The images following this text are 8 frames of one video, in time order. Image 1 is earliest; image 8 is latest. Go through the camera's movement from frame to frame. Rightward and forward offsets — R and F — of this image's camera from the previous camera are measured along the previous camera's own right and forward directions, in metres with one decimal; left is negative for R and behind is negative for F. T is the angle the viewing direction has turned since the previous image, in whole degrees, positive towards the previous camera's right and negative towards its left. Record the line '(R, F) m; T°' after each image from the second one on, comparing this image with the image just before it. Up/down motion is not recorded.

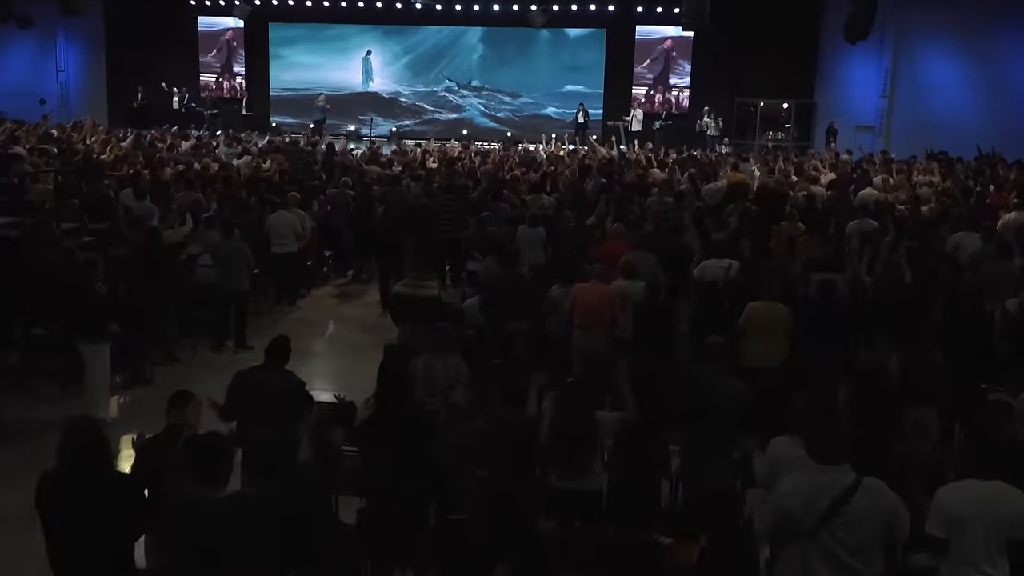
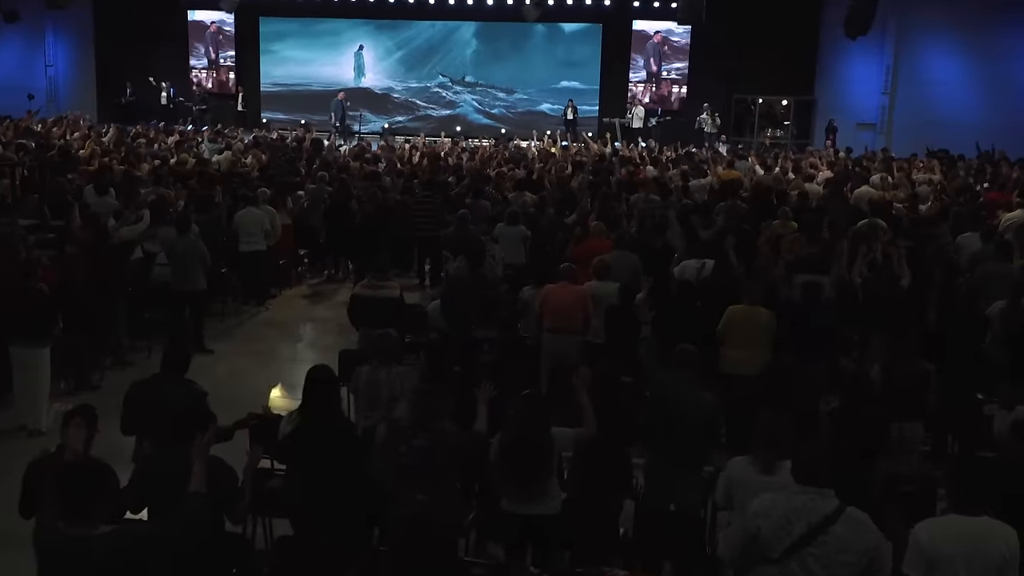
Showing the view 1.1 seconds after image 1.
(+0.2, +0.4) m; 0°
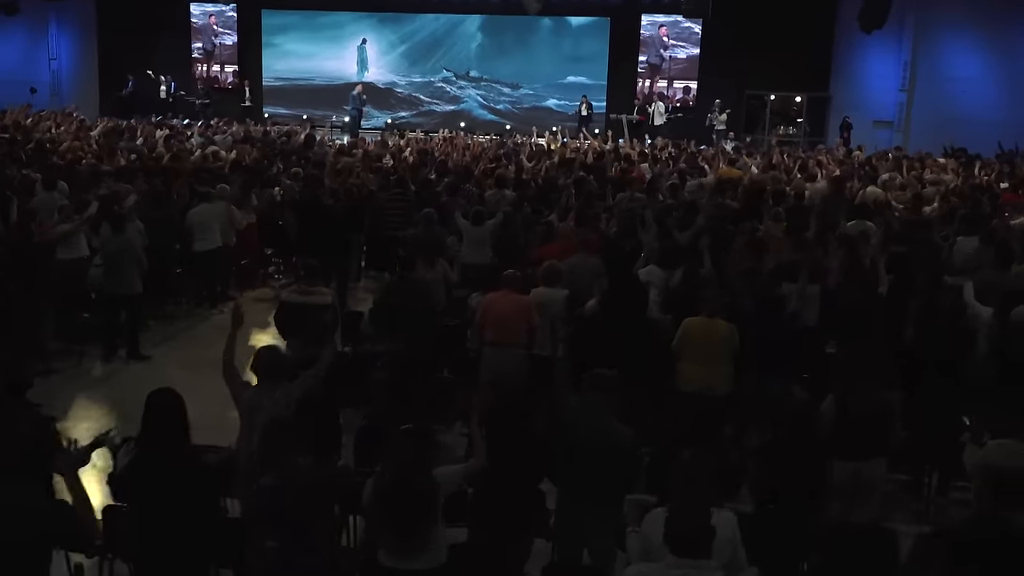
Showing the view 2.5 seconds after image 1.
(+0.4, +0.5) m; -1°
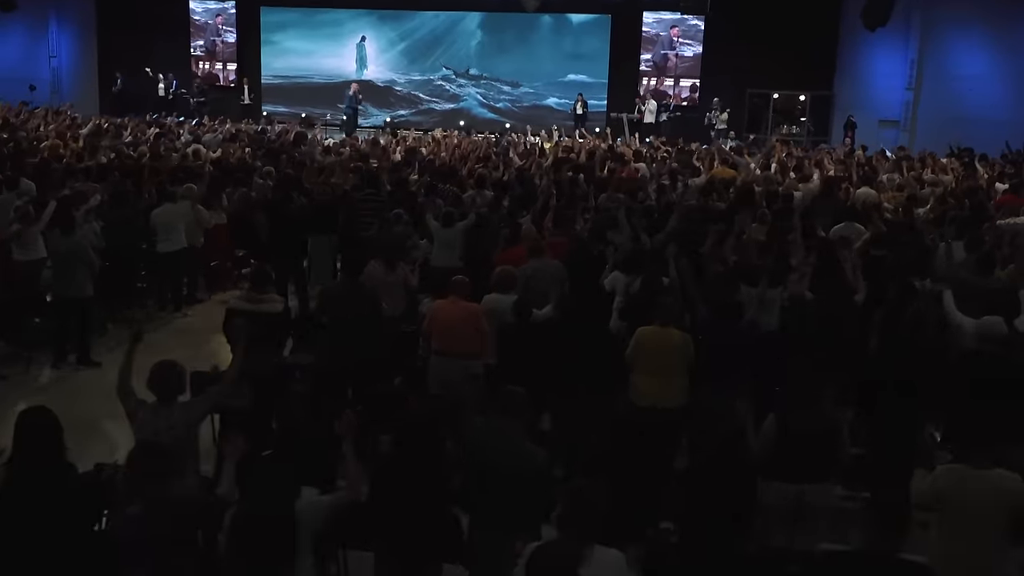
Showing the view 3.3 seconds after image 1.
(+0.3, +0.2) m; -1°
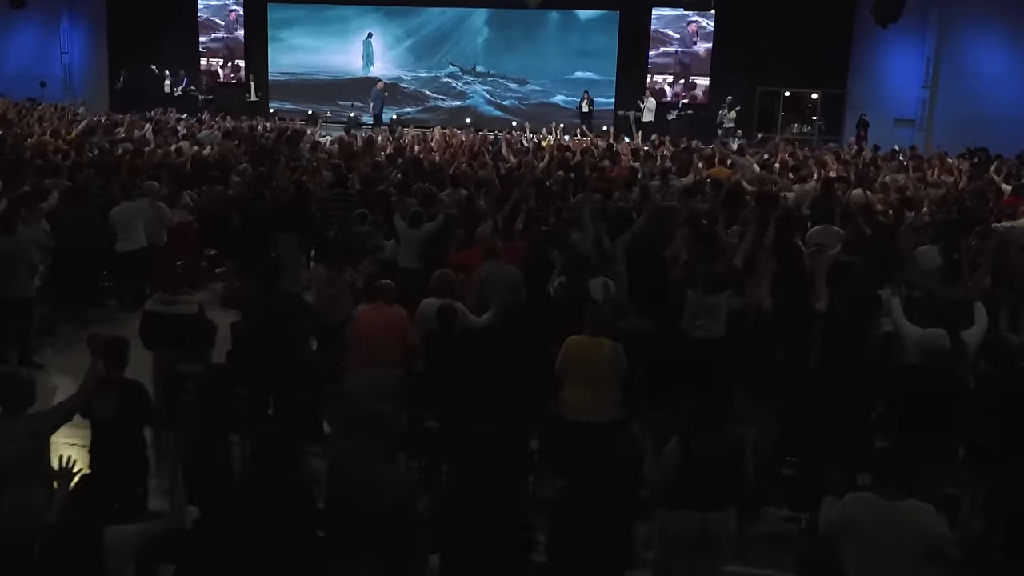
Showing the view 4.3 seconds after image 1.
(+0.5, +0.2) m; -2°
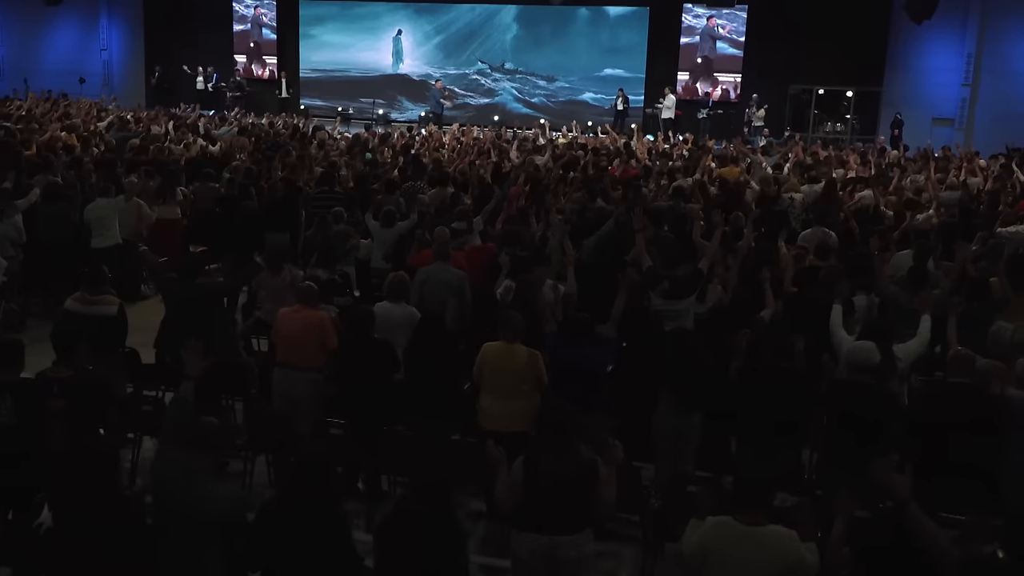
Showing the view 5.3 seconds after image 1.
(+0.6, +0.2) m; -3°
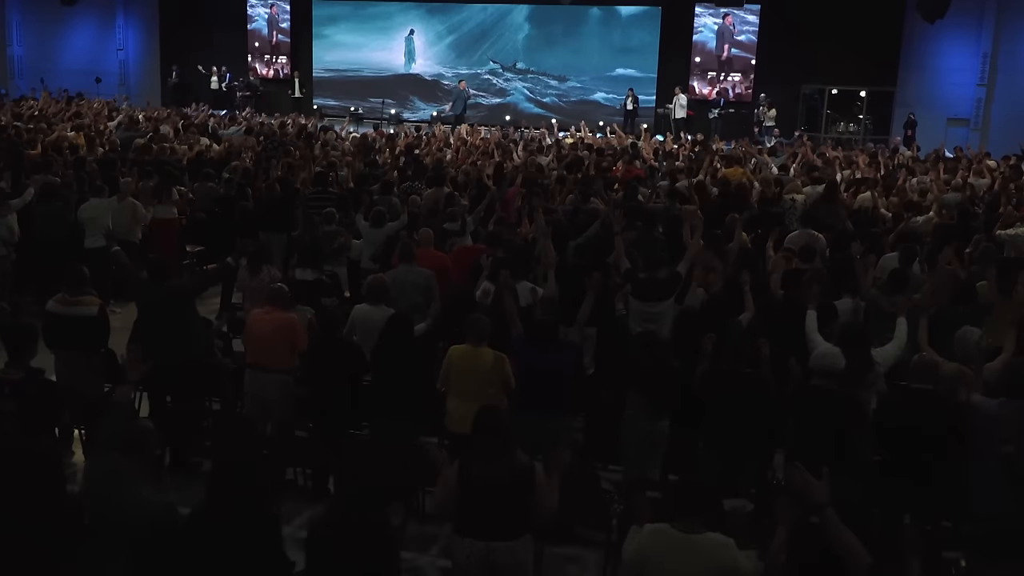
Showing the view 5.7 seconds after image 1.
(+0.2, 0.0) m; -1°
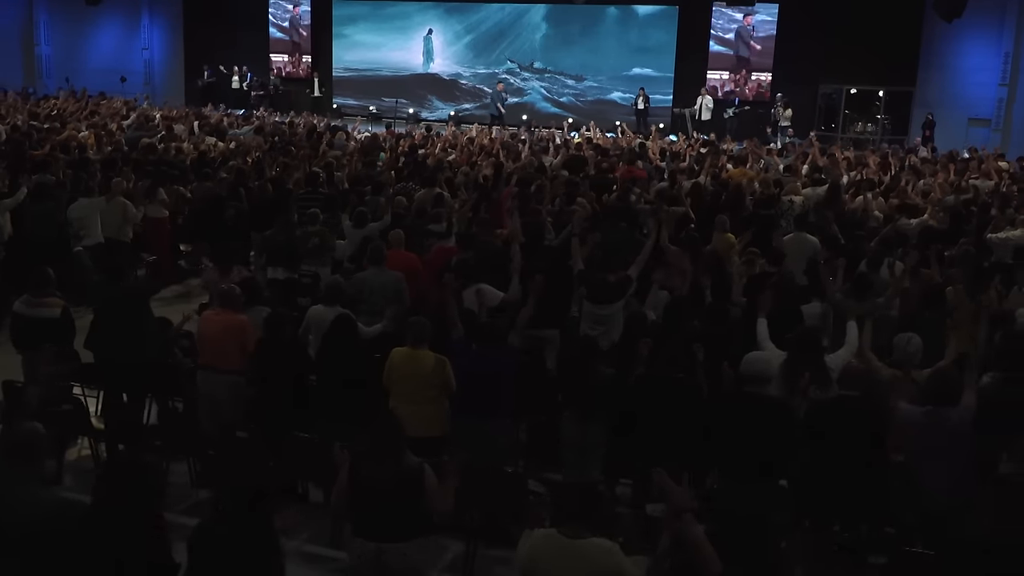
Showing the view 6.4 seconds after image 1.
(+0.4, 0.0) m; -2°
